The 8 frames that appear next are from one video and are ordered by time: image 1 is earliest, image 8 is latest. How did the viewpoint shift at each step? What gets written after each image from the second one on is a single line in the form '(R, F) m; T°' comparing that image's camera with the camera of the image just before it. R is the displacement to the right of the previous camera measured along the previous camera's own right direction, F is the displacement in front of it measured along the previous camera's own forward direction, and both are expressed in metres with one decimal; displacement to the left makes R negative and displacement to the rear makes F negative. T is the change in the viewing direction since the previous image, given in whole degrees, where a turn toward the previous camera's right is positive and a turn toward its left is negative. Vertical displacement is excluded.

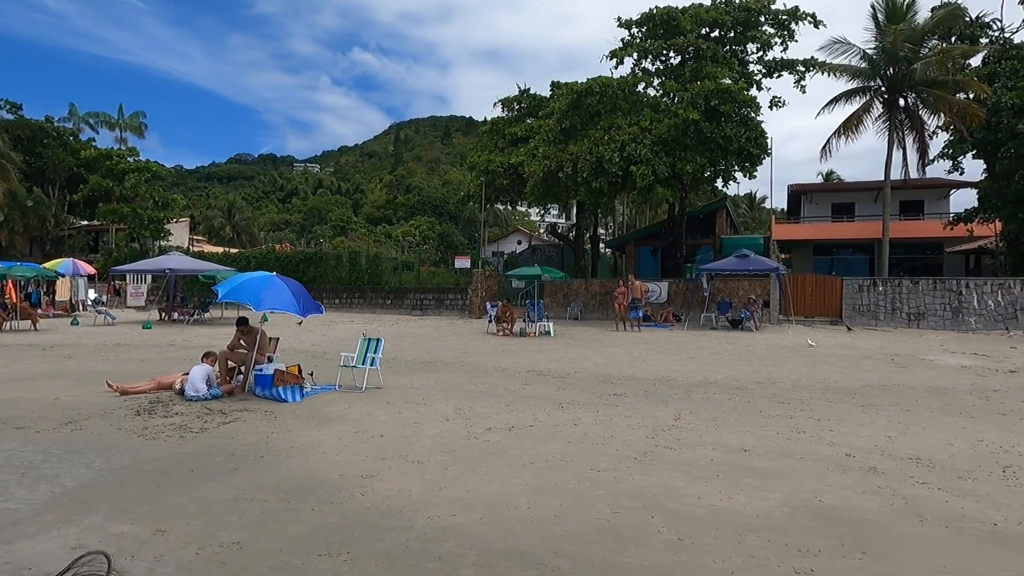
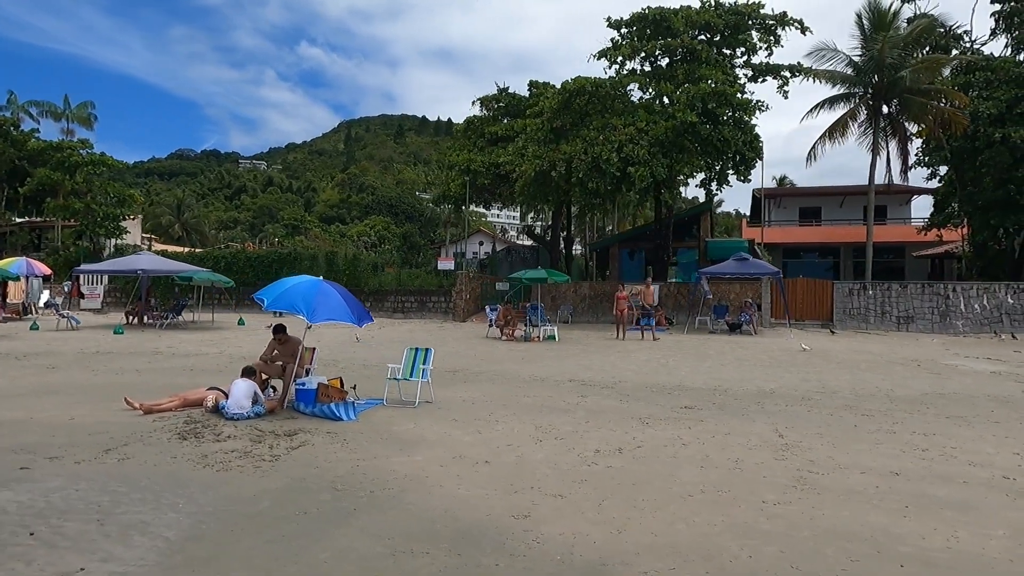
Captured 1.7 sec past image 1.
(-1.6, +0.7) m; +4°
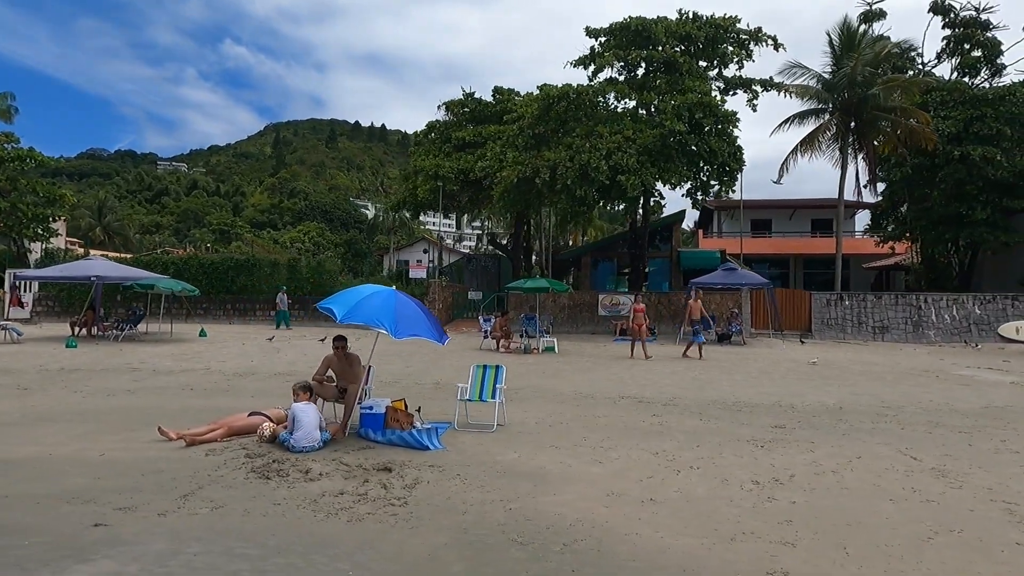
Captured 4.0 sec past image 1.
(-1.9, +0.9) m; +6°
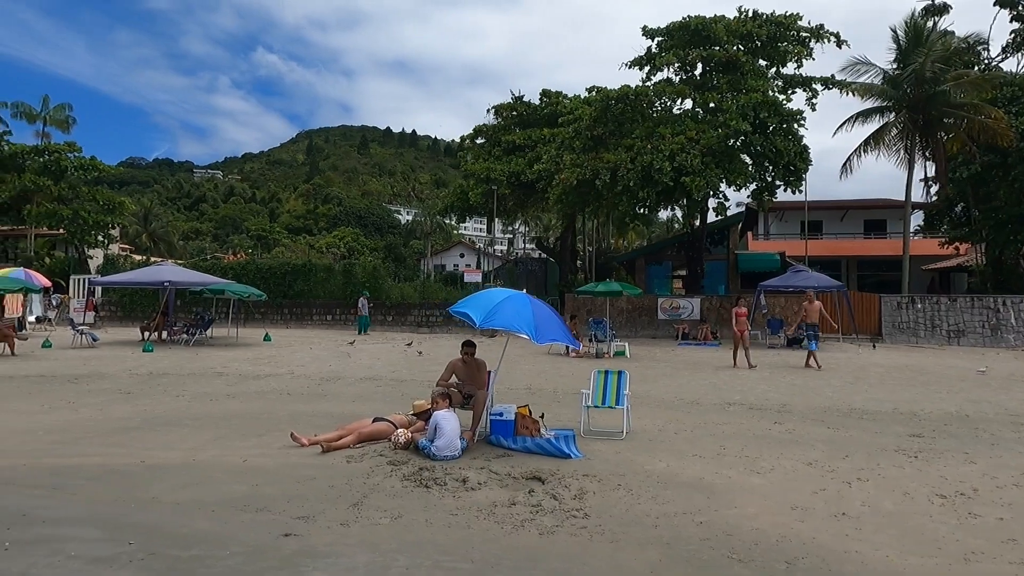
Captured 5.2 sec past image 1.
(-1.2, +0.2) m; -2°
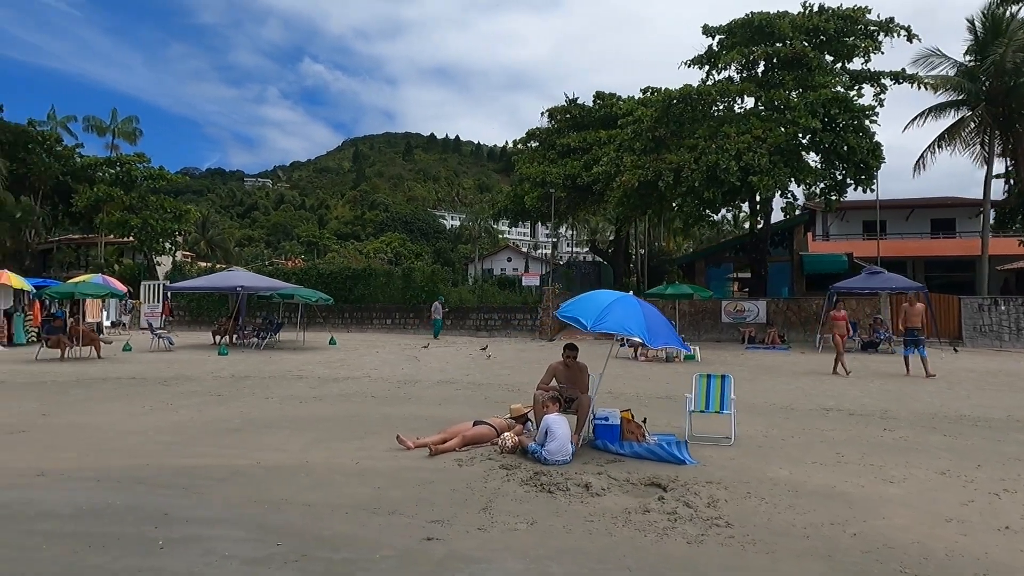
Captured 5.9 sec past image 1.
(-0.7, +0.1) m; -4°
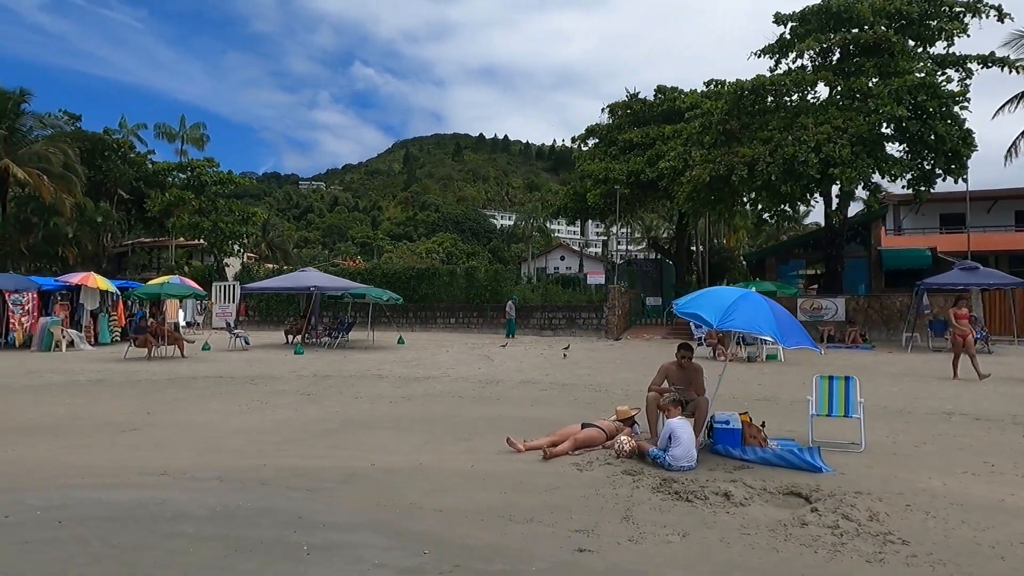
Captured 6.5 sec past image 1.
(-0.7, +0.2) m; -4°
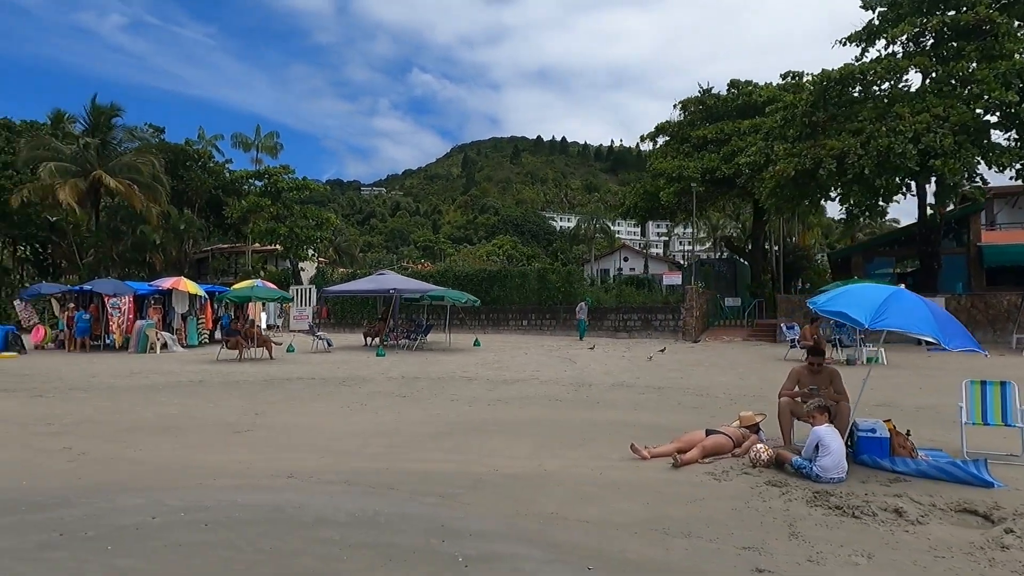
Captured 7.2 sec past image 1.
(-0.7, +0.2) m; -5°
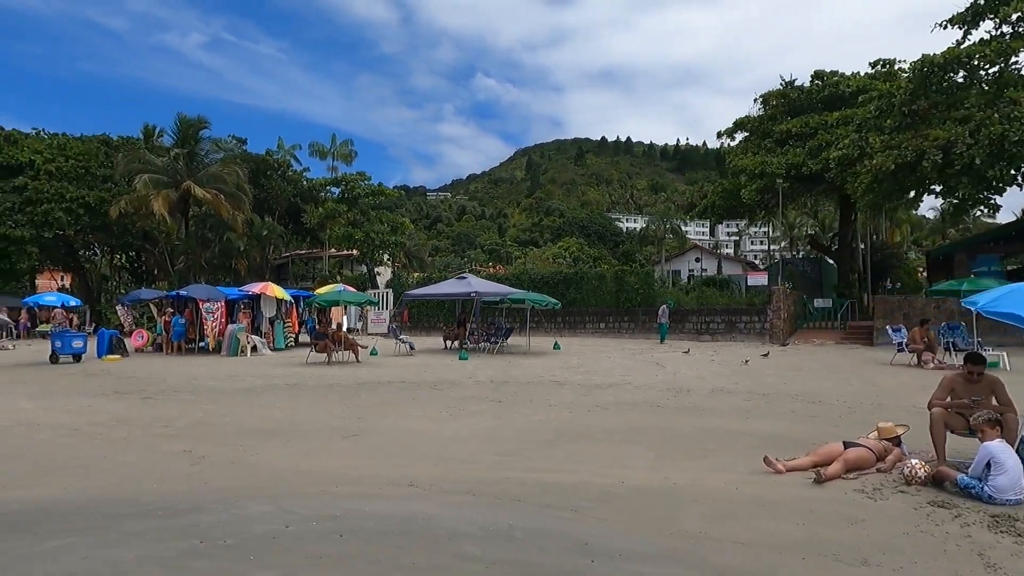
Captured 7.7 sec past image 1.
(-0.6, +0.3) m; -6°
